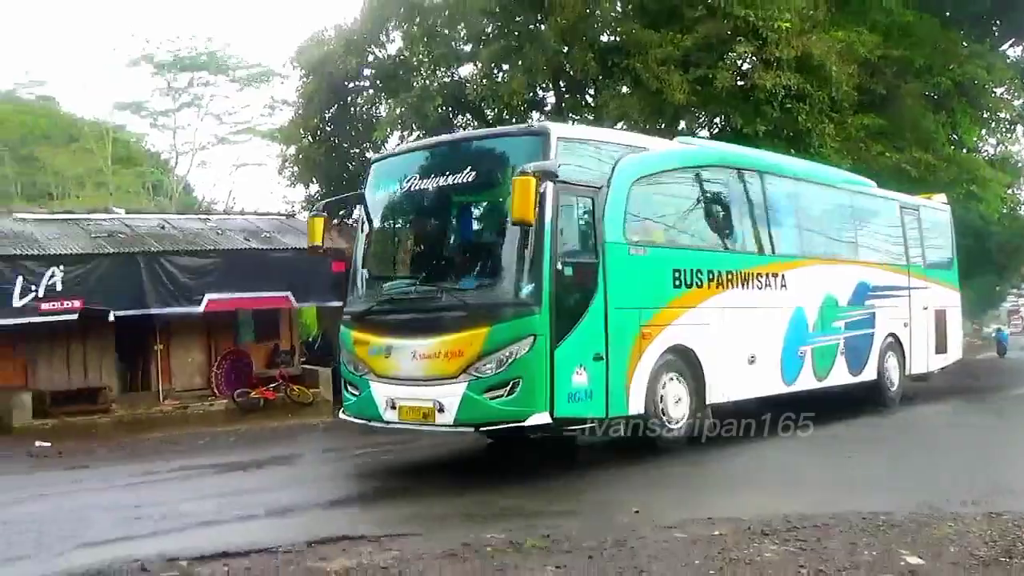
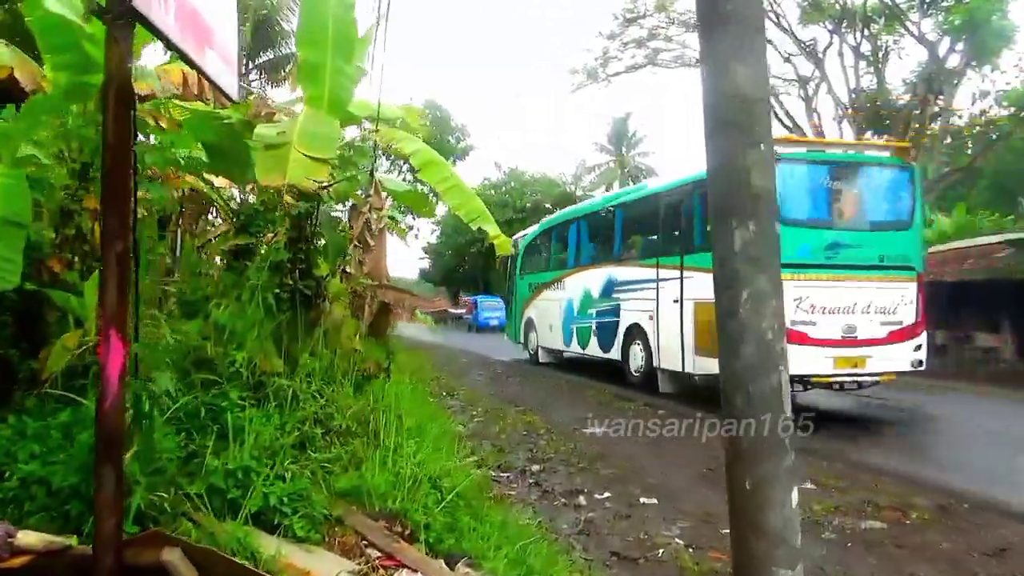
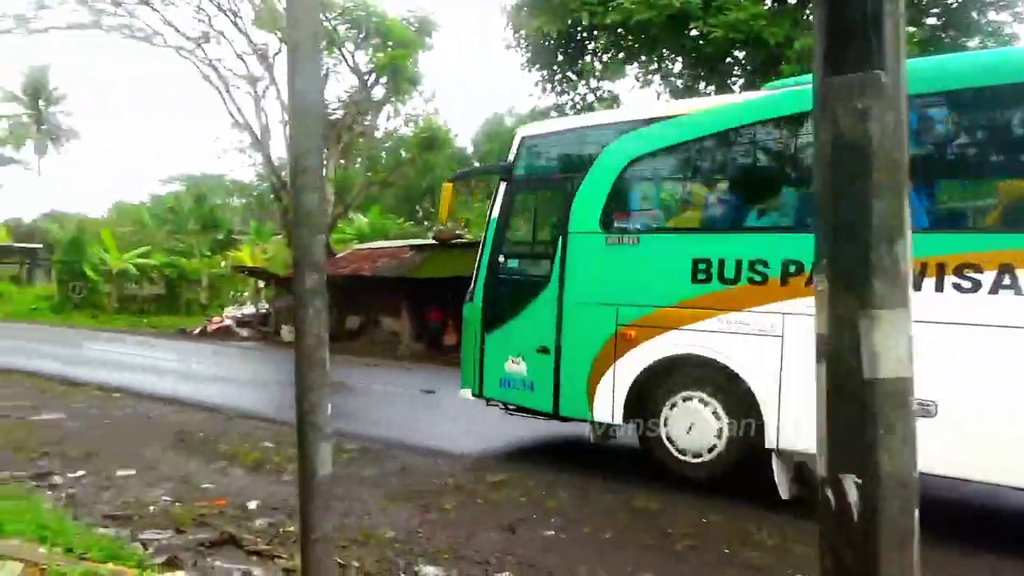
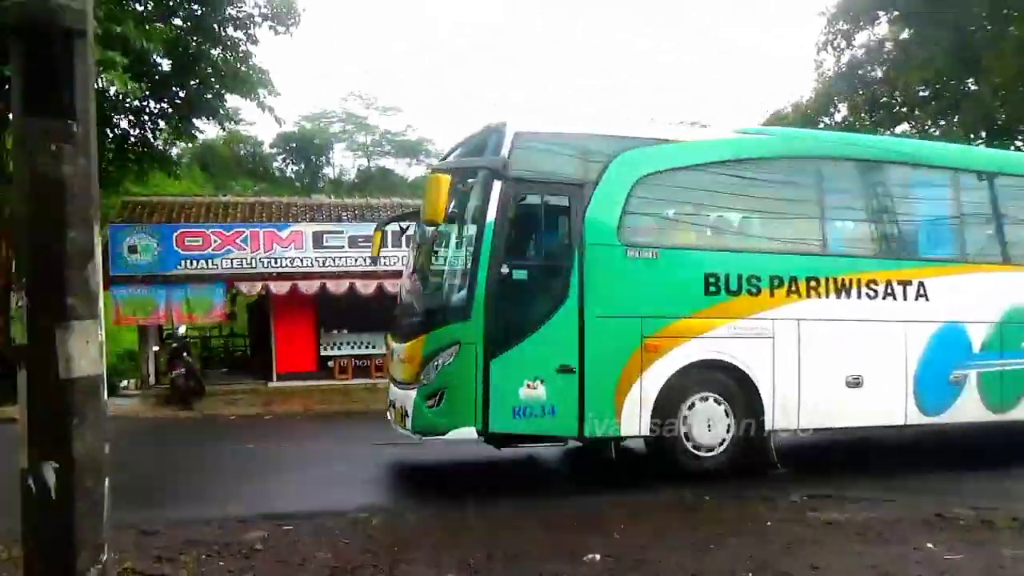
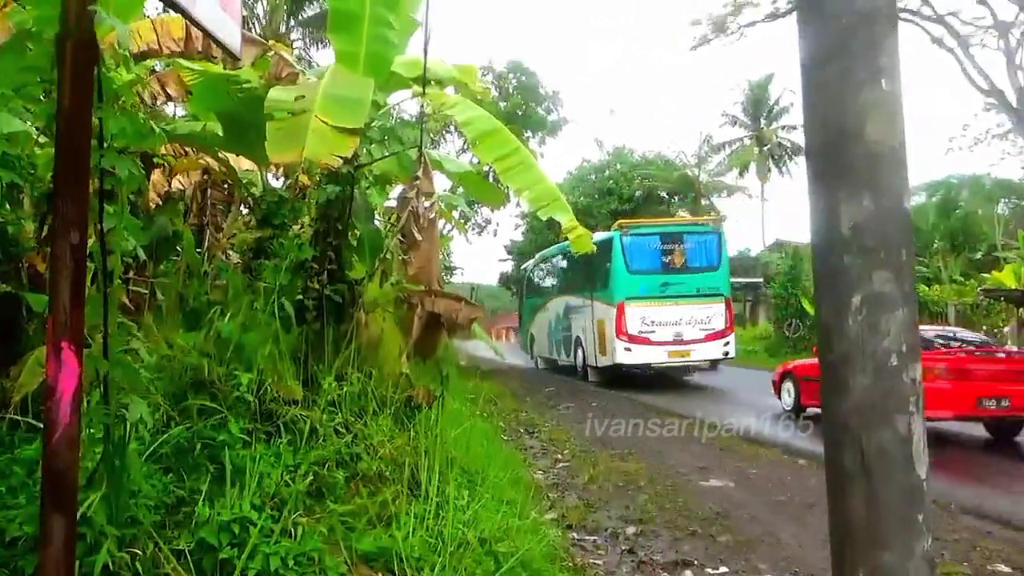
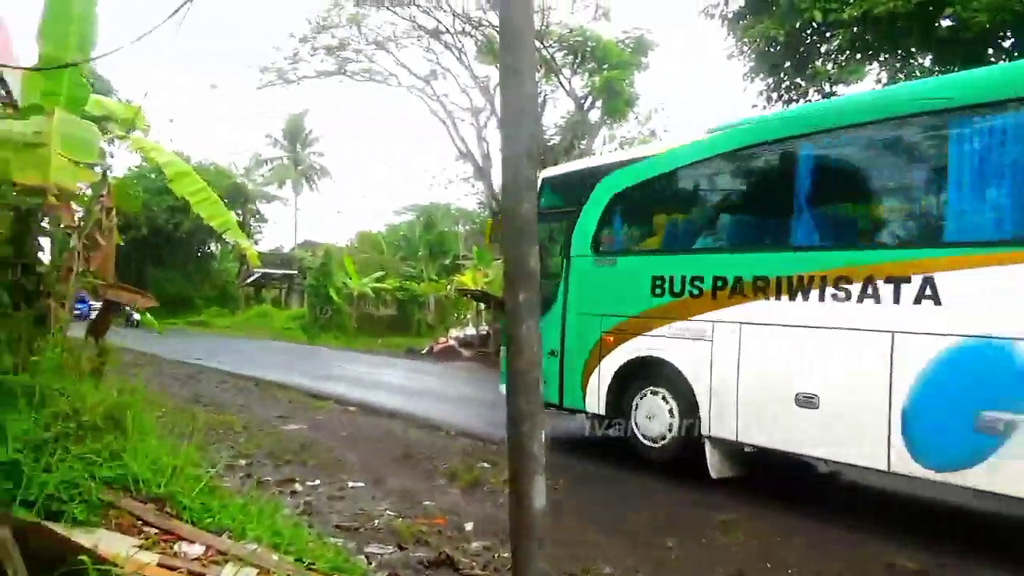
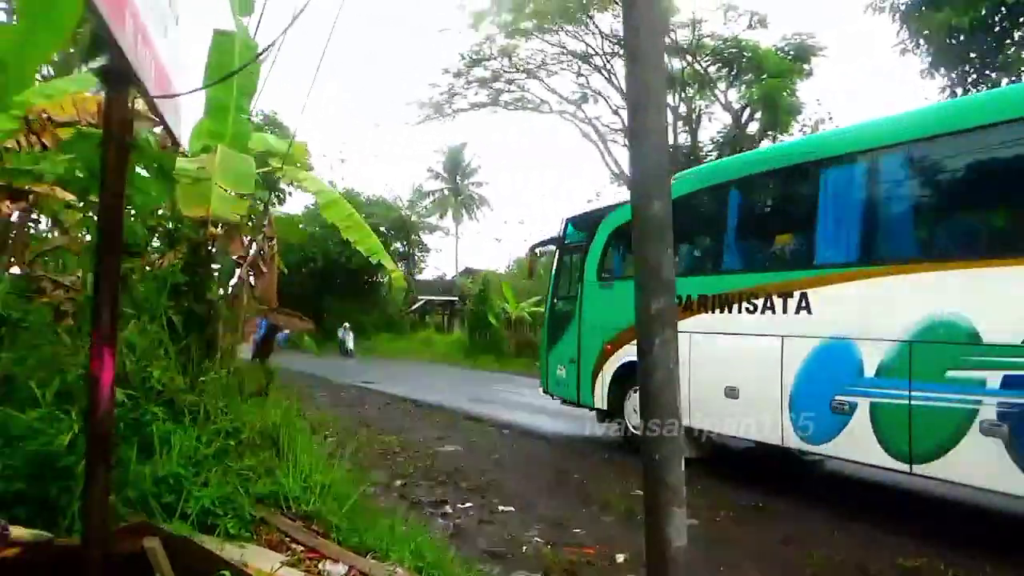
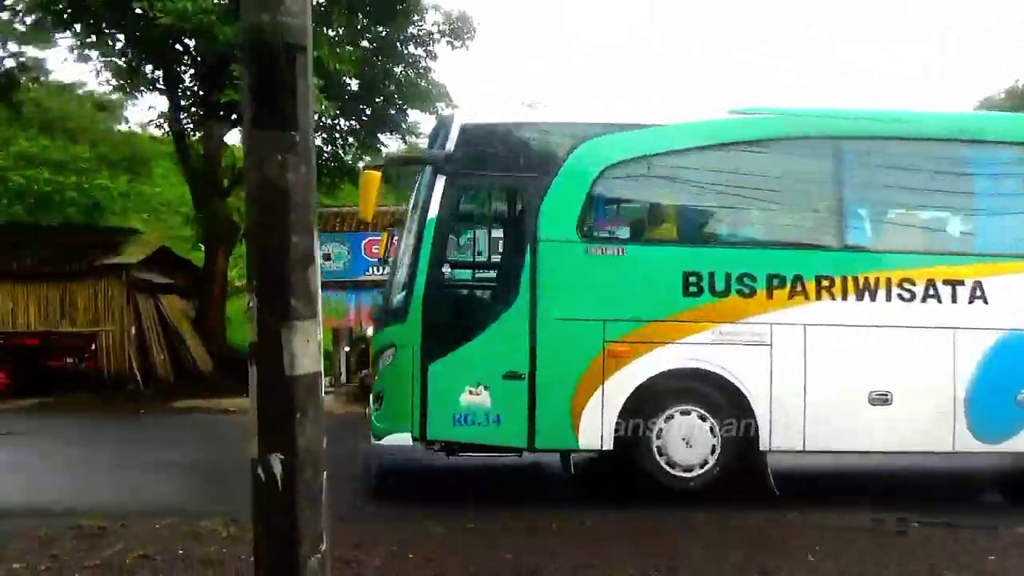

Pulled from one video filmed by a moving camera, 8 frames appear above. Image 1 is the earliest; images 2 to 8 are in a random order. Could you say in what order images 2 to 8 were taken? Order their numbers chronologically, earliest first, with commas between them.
4, 8, 3, 6, 7, 2, 5
